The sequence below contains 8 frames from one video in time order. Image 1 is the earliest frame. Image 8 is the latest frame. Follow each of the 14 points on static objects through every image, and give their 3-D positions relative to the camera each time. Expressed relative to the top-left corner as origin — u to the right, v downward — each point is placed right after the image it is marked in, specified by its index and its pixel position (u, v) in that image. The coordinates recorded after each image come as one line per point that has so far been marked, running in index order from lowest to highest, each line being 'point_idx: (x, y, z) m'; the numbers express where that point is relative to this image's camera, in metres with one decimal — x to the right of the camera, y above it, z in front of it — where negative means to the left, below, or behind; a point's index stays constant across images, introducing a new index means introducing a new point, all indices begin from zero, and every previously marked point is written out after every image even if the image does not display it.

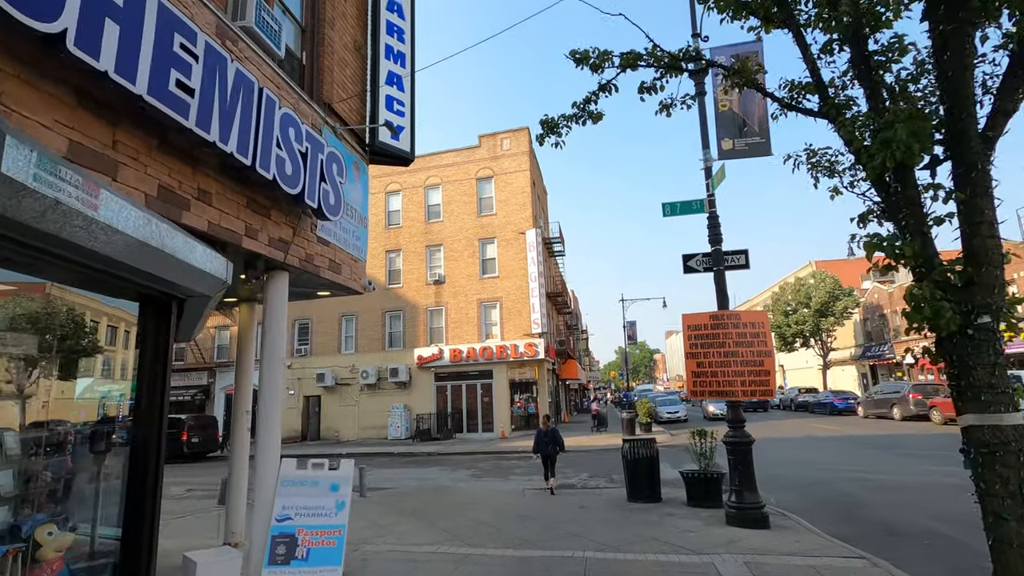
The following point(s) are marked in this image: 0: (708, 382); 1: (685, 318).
0: (+2.8, -1.3, +7.5) m
1: (+2.6, -0.4, +7.9) m
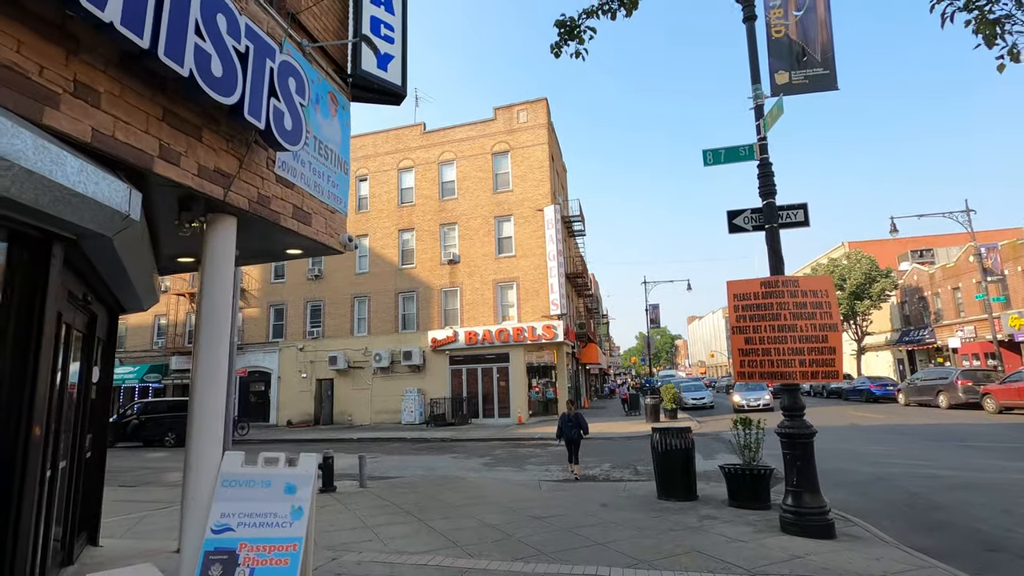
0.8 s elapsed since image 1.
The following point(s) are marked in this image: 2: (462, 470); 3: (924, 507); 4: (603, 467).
0: (+2.9, -0.9, +6.3) m
1: (+2.7, 0.0, +6.7) m
2: (-1.2, -4.3, +12.7) m
3: (+5.5, -2.9, +7.2) m
4: (+2.0, -4.0, +12.1) m
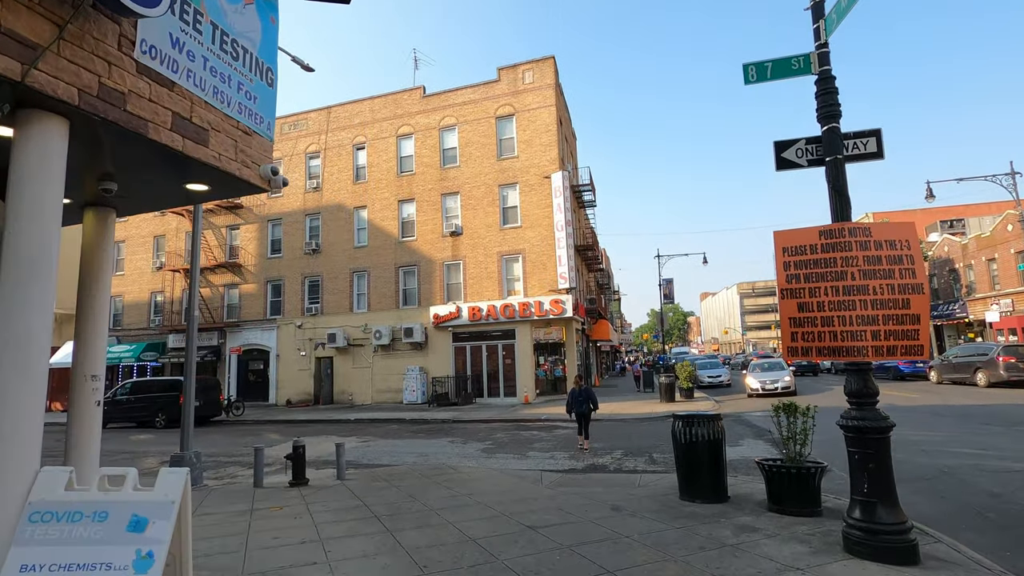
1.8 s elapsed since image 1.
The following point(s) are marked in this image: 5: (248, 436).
0: (+2.8, -0.4, +4.8) m
1: (+2.6, +0.5, +5.2) m
2: (-1.2, -3.6, +11.5) m
3: (+5.4, -2.4, +5.8) m
4: (+2.0, -3.4, +10.8) m
5: (-8.4, -4.7, +17.0) m
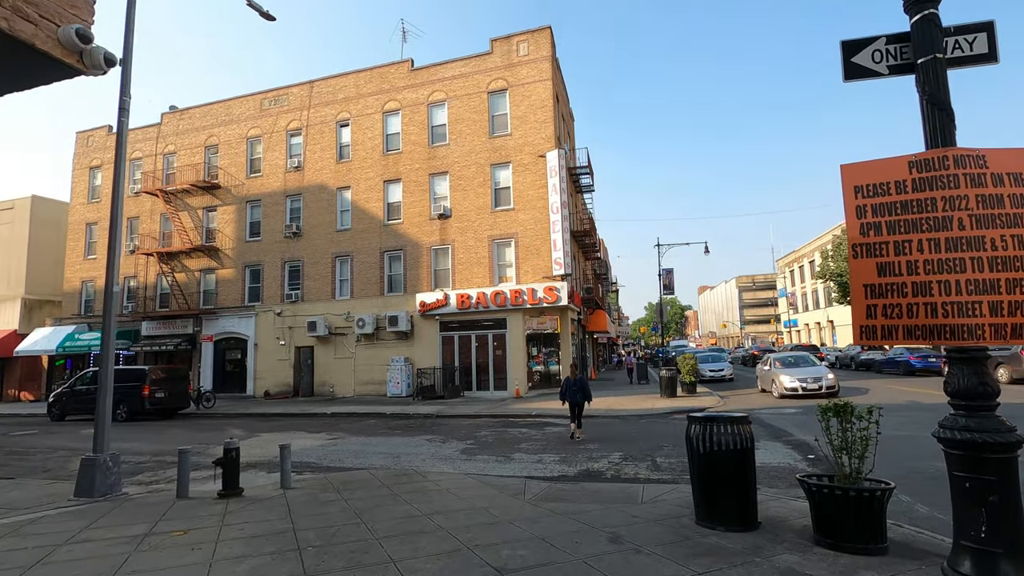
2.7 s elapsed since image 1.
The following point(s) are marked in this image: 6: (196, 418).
0: (+2.5, -0.1, +3.4) m
1: (+2.3, +0.8, +3.7) m
2: (-1.5, -3.2, +10.1) m
3: (+5.1, -2.1, +4.3) m
4: (+1.7, -3.0, +9.3) m
5: (-8.8, -4.1, +15.5) m
6: (-11.1, -4.6, +18.9) m
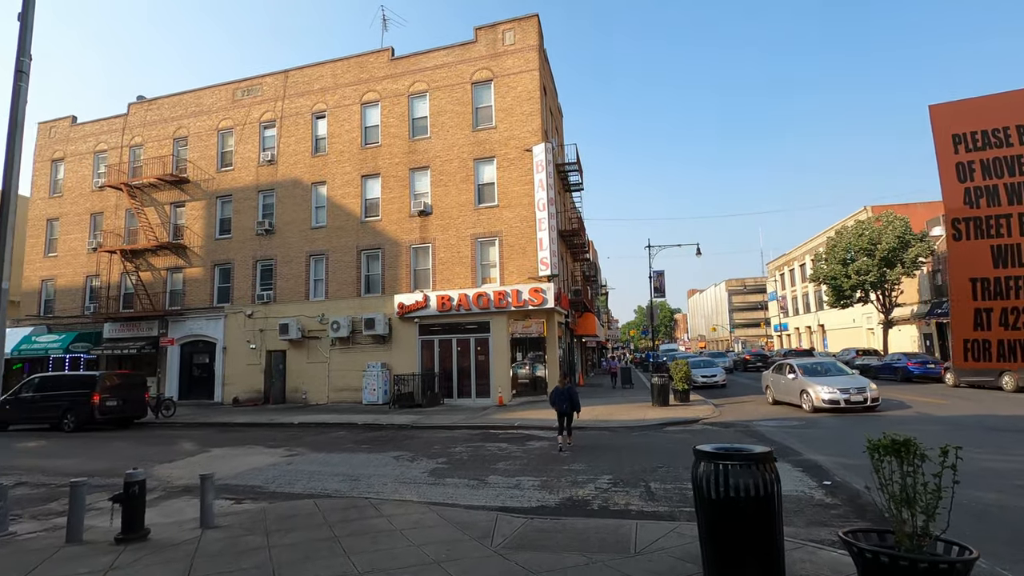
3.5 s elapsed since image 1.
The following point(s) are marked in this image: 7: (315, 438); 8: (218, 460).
0: (+2.2, -0.1, +2.2) m
1: (+2.0, +0.8, +2.6) m
2: (-2.0, -3.2, +8.8) m
3: (+4.8, -2.1, +3.2) m
4: (+1.3, -3.0, +8.2) m
5: (-9.3, -4.1, +14.1) m
6: (-11.7, -4.6, +17.5) m
7: (-5.2, -4.0, +14.1) m
8: (-6.2, -3.6, +11.3) m
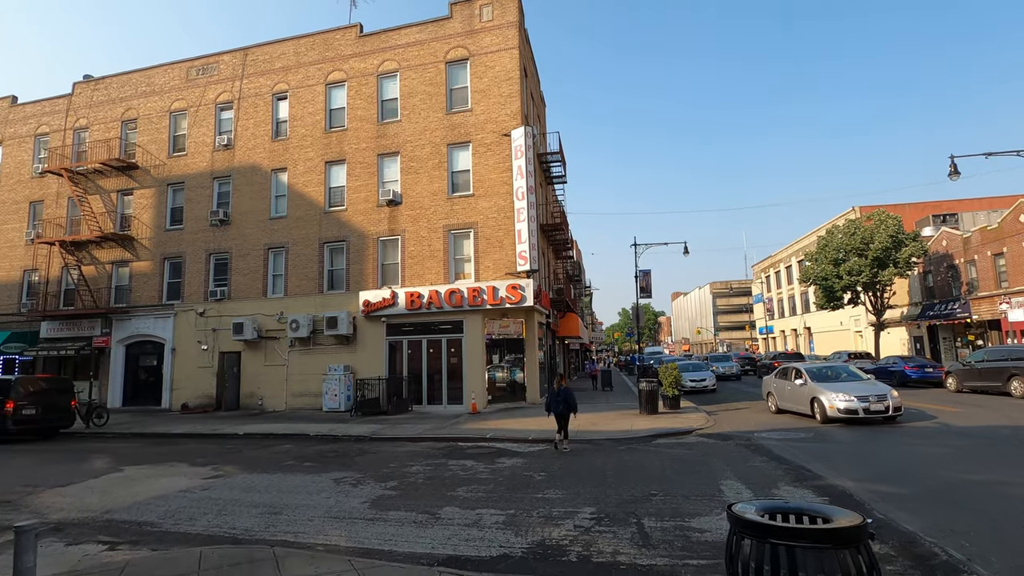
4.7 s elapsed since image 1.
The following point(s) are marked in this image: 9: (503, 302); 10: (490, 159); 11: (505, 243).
0: (+1.9, +0.1, +0.6) m
1: (+1.7, +1.0, +0.9) m
2: (-2.5, -3.0, +7.0) m
3: (+4.5, -2.0, +1.6) m
4: (+0.8, -2.8, +6.5) m
5: (-10.0, -3.9, +12.1) m
6: (-12.5, -4.4, +15.4) m
7: (-5.9, -3.8, +12.3) m
8: (-6.8, -3.4, +9.4) m
9: (-0.3, -0.5, +18.5) m
10: (-0.8, +4.8, +19.7) m
11: (-0.2, +1.6, +19.2) m
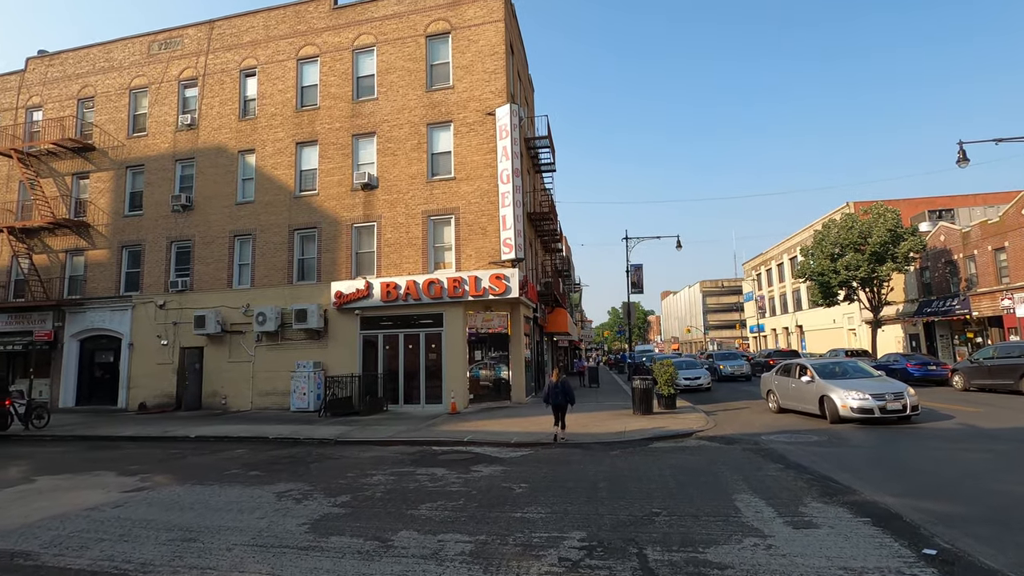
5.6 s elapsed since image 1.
0: (+1.7, +0.4, -0.7) m
1: (+1.5, +1.3, -0.4) m
2: (-2.8, -2.7, +5.6) m
3: (+4.3, -1.7, +0.4) m
4: (+0.5, -2.5, +5.1) m
5: (-10.4, -3.5, +10.6) m
6: (-13.0, -4.0, +13.8) m
7: (-6.3, -3.4, +10.8) m
8: (-7.2, -3.1, +7.9) m
9: (-0.8, -0.2, +17.2) m
10: (-1.3, +5.1, +18.3) m
11: (-0.8, +1.9, +17.8) m
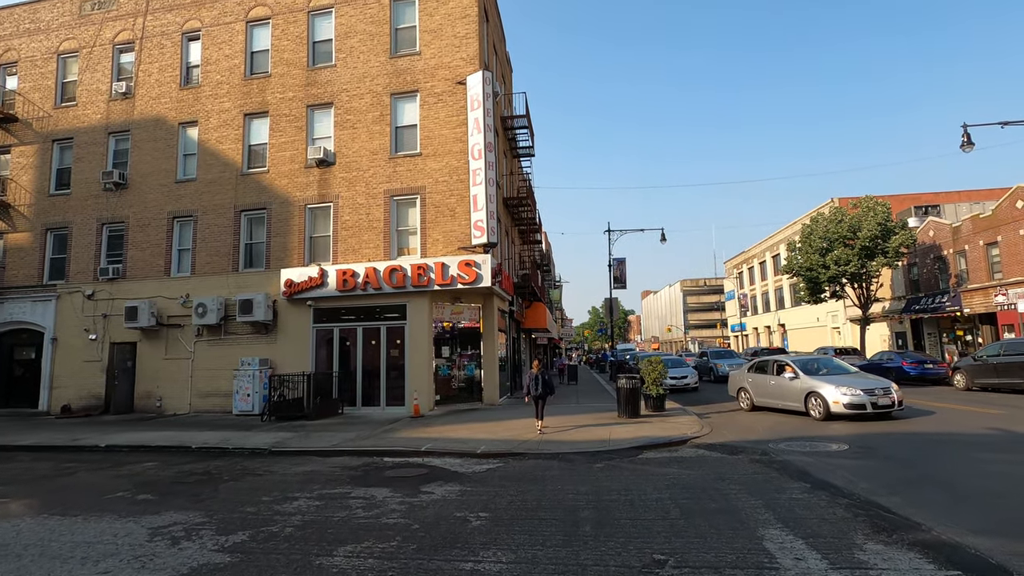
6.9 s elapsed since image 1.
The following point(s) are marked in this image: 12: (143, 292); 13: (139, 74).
0: (+1.5, +0.7, -2.5) m
1: (+1.3, +1.6, -2.1) m
2: (-3.2, -2.4, +3.7) m
3: (+4.0, -1.4, -1.3) m
4: (+0.1, -2.2, +3.3) m
5: (-11.0, -3.1, +8.4) m
6: (-13.7, -3.6, +11.5) m
7: (-6.9, -3.1, +8.8) m
8: (-7.7, -2.7, +5.8) m
9: (-1.6, +0.2, +15.3) m
10: (-2.1, +5.4, +16.4) m
11: (-1.6, +2.3, +16.0) m
12: (-12.2, -0.1, +17.7) m
13: (-13.1, +7.5, +18.7) m
